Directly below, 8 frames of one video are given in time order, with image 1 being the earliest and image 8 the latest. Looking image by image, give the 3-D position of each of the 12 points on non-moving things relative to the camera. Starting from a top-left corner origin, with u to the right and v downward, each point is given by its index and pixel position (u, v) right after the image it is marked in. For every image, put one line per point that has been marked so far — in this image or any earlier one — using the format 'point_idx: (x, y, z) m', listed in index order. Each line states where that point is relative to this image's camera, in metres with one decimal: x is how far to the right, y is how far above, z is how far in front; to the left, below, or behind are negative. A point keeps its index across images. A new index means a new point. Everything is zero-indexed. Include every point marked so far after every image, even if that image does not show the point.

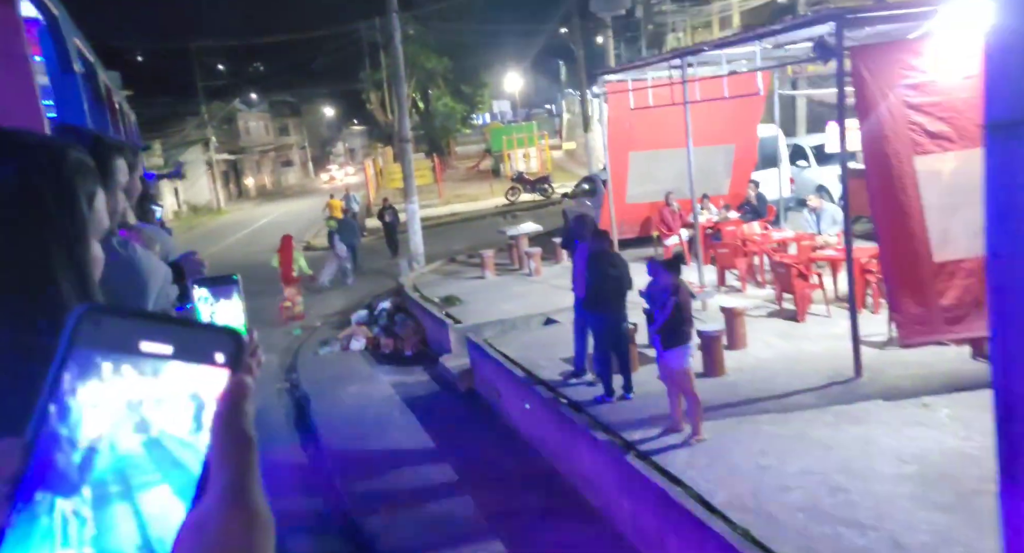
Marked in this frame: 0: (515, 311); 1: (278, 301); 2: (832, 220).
0: (+0.1, -0.4, +11.1) m
1: (-4.6, -0.5, +17.2) m
2: (+3.8, +0.7, +10.3) m
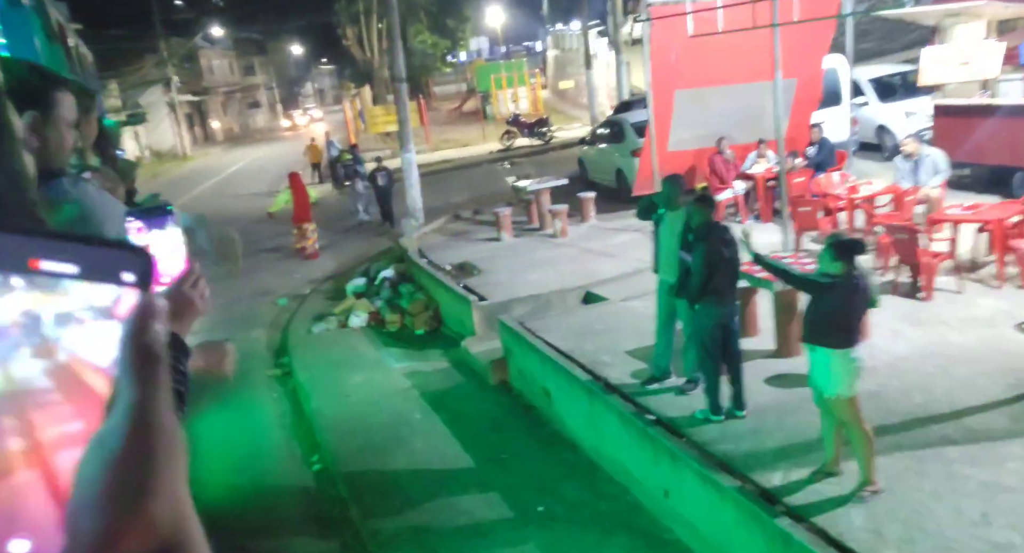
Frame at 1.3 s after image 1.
0: (+0.4, 0.0, +9.3) m
1: (-4.4, +0.3, +15.3) m
2: (+4.1, +1.0, +8.6) m
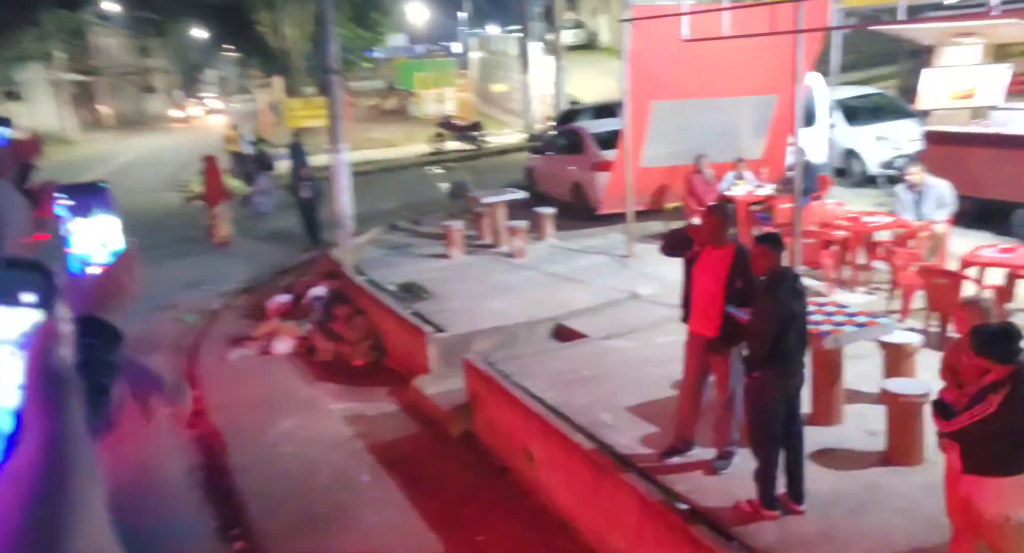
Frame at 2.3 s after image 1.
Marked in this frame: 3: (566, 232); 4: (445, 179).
0: (0.0, -0.3, +8.1) m
1: (-5.4, +0.1, +13.5) m
2: (+3.8, +0.7, +7.8) m
3: (+0.7, +0.5, +10.8) m
4: (-1.4, +1.9, +18.1) m
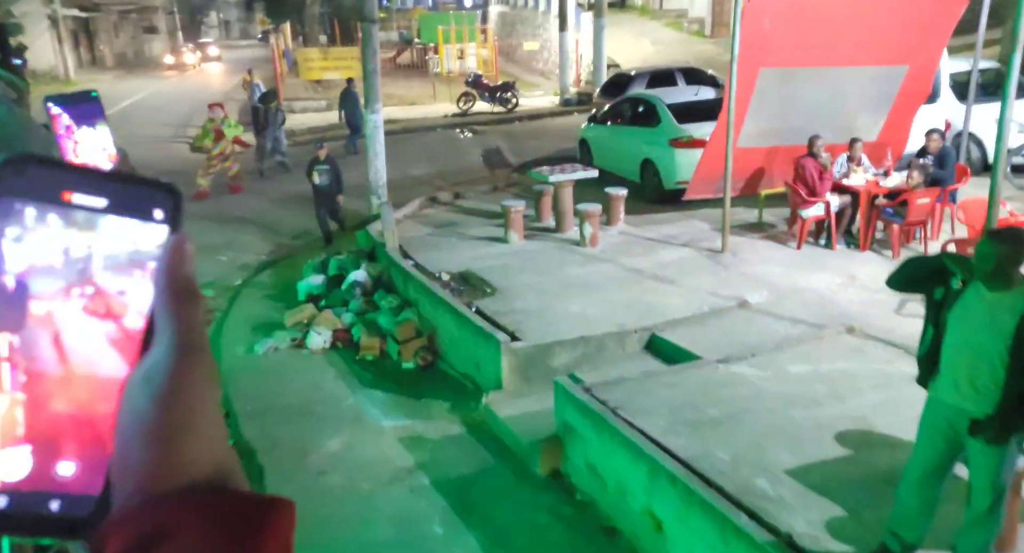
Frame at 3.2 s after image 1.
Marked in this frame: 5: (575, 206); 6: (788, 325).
0: (+0.7, -0.3, +6.8) m
1: (-4.8, +0.6, +12.1) m
2: (+4.5, +0.5, +6.5) m
3: (+1.3, +0.6, +9.5) m
4: (-0.7, +2.4, +16.7) m
5: (+0.6, +0.7, +8.9) m
6: (+2.0, -0.4, +6.3) m
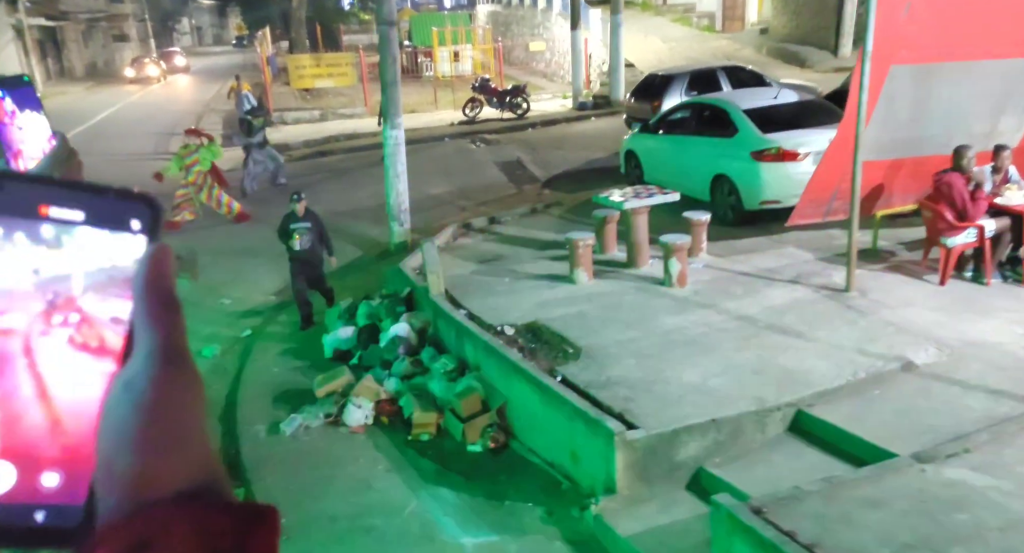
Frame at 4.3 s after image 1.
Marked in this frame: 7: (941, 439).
0: (+1.3, -0.7, +5.4) m
1: (-4.3, +0.1, +10.6) m
2: (+5.1, +0.2, +5.1) m
3: (+1.9, +0.3, +8.1) m
4: (-0.3, +2.0, +15.2) m
5: (+1.2, +0.3, +7.5) m
6: (+2.6, -0.7, +4.9) m
7: (+2.2, -0.8, +4.5) m
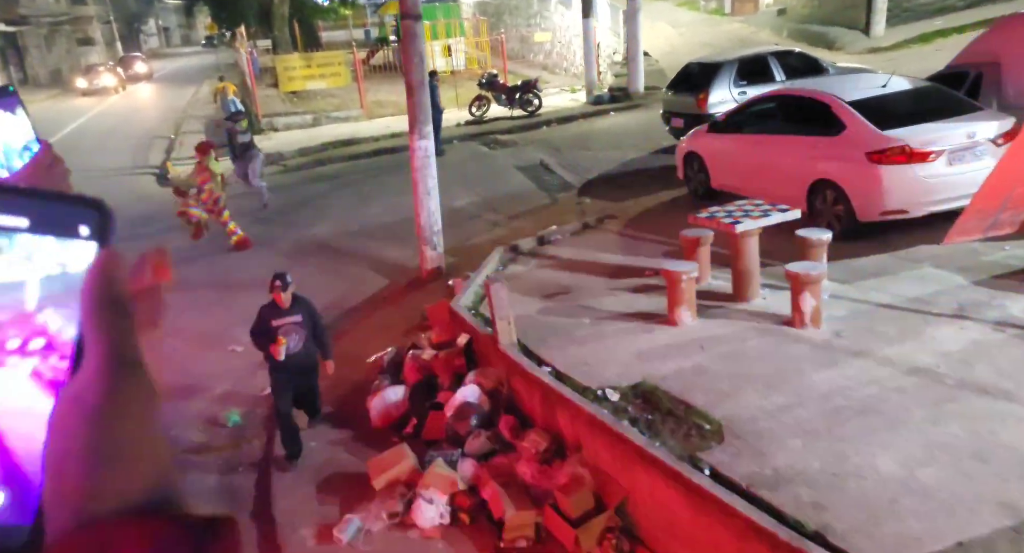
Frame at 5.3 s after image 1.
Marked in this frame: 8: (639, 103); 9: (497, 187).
0: (+2.0, -0.9, +4.0) m
1: (-3.7, -0.4, +9.1) m
2: (+5.8, +0.1, +3.8) m
3: (+2.5, +0.1, +6.7) m
4: (+0.1, +1.7, +13.8) m
5: (+1.8, +0.1, +6.1) m
6: (+3.3, -0.9, +3.5) m
7: (+2.9, -1.1, +3.2) m
8: (+2.6, +3.5, +17.7) m
9: (-0.2, +1.4, +12.9) m
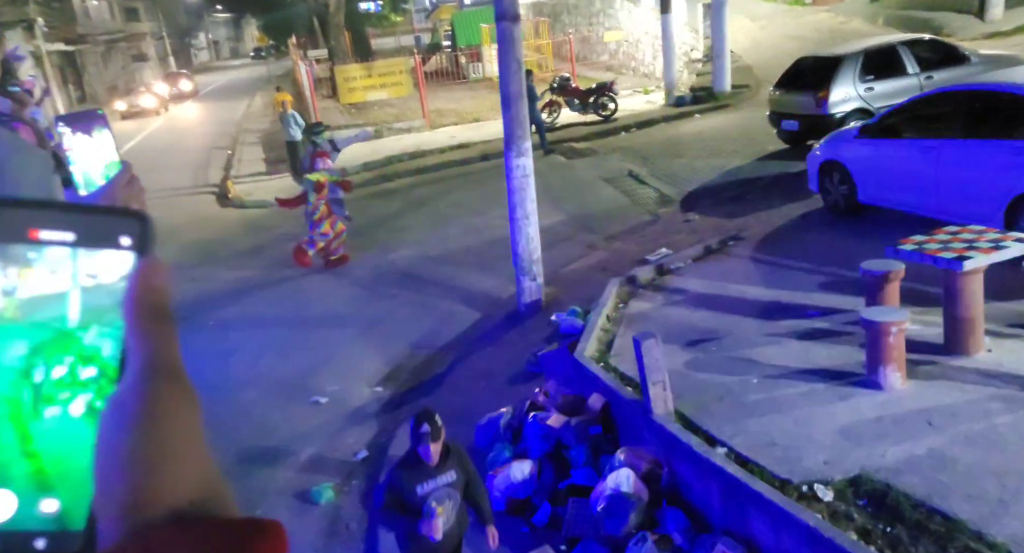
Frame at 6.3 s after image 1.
0: (+2.8, -1.2, +2.6) m
1: (-2.7, -0.8, +8.0) m
2: (+6.5, -0.1, +2.3) m
3: (+3.4, -0.2, +5.3) m
4: (+1.3, +1.4, +12.5) m
5: (+2.7, -0.2, +4.7) m
6: (+4.1, -1.1, +2.1) m
7: (+3.7, -1.3, +1.8) m
8: (+4.0, +3.2, +16.3) m
9: (+1.0, +1.0, +11.6) m
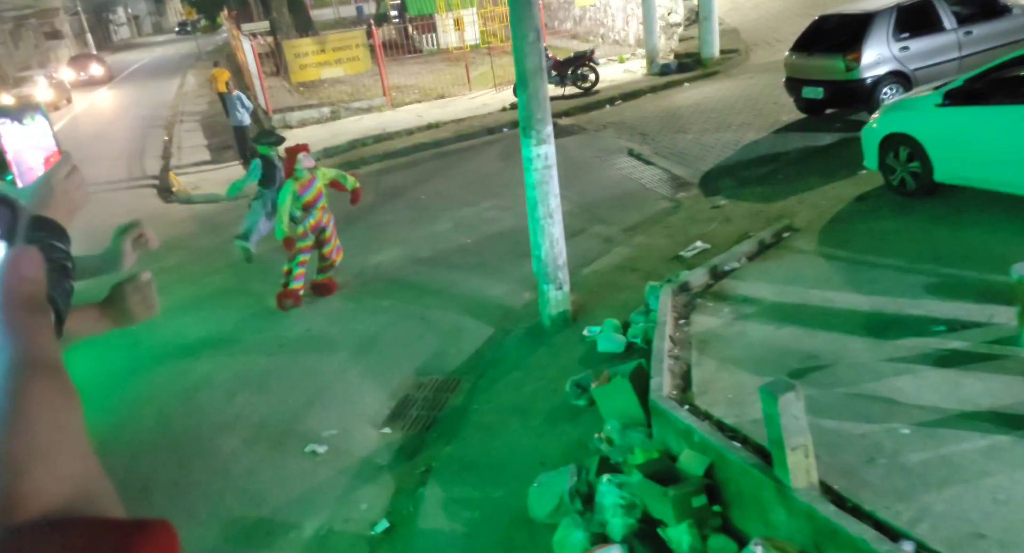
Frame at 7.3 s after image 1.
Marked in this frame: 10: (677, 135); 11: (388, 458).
0: (+3.3, -1.3, +1.6) m
1: (-2.4, -1.0, +6.6) m
2: (+7.1, 0.0, +1.4) m
3: (+3.7, -0.2, +4.2) m
4: (+1.2, +1.5, +11.3) m
5: (+3.1, -0.2, +3.6) m
6: (+4.6, -1.2, +1.1) m
7: (+4.3, -1.4, +0.7) m
8: (+3.5, +3.5, +15.1) m
9: (+0.9, +1.1, +10.3) m
10: (+2.2, +1.9, +11.4) m
11: (-0.9, -1.3, +6.2) m
